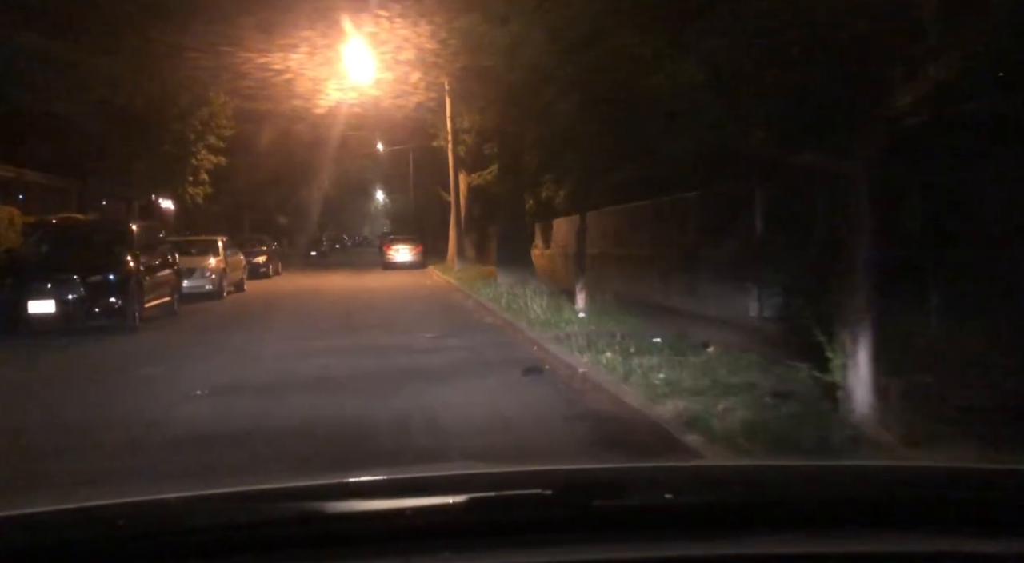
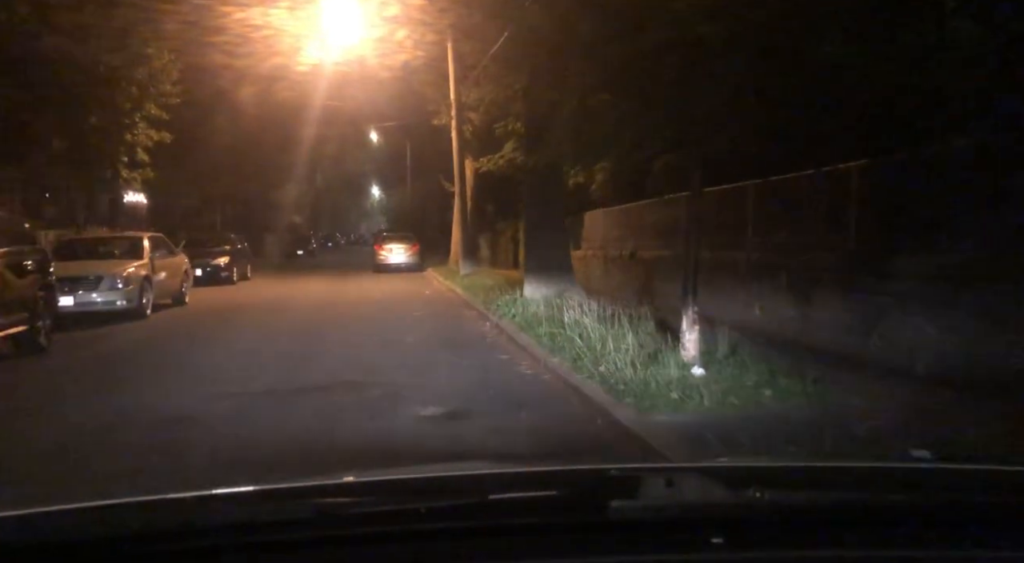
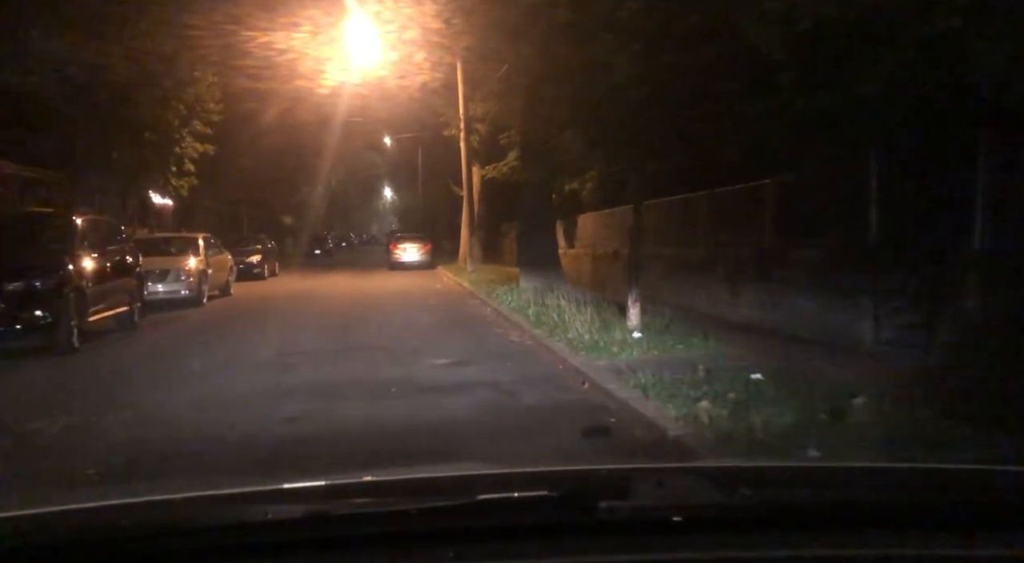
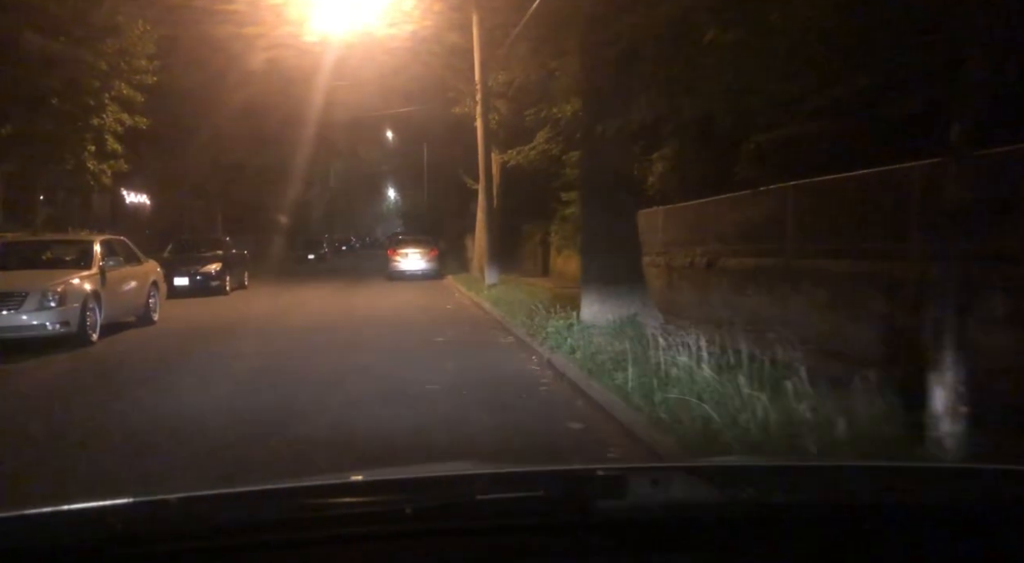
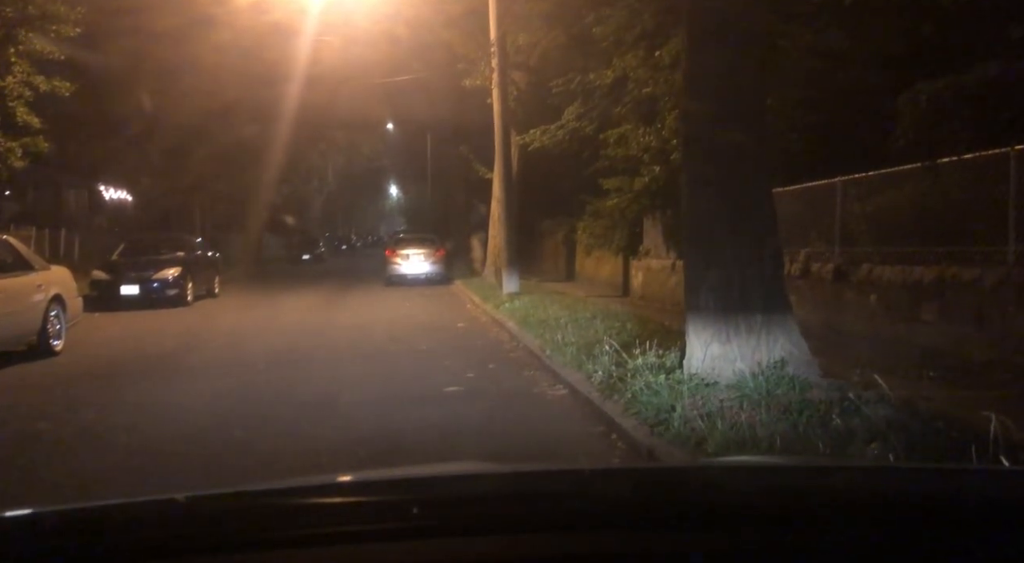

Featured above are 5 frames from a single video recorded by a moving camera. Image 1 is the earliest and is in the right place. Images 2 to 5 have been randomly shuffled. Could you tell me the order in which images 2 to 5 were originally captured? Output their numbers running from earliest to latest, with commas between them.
3, 2, 4, 5
